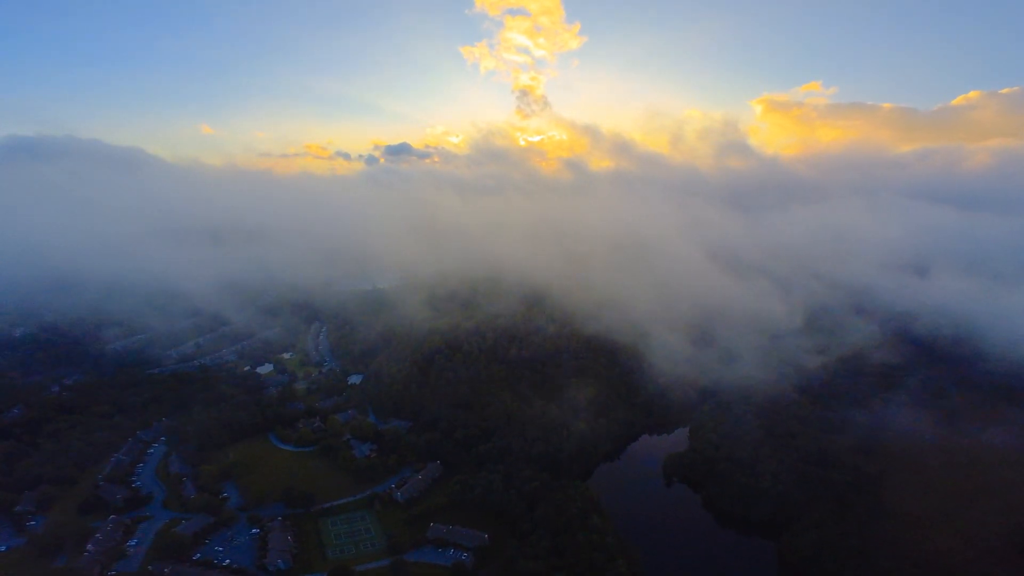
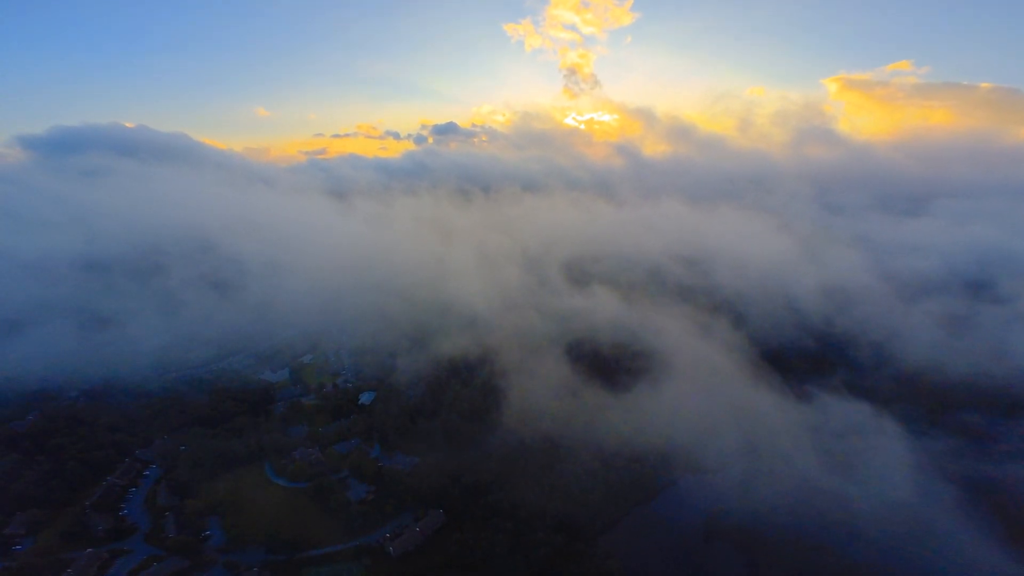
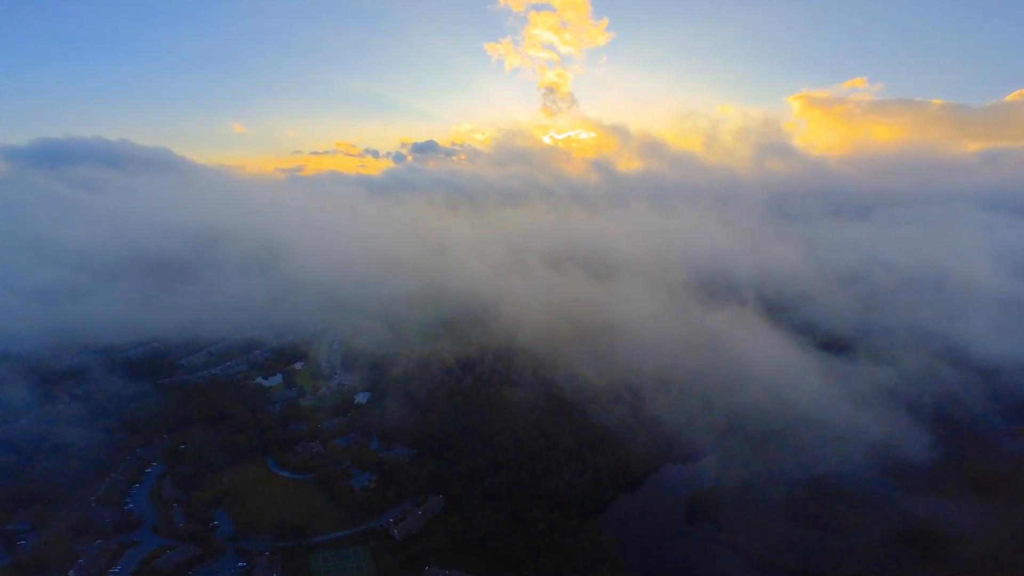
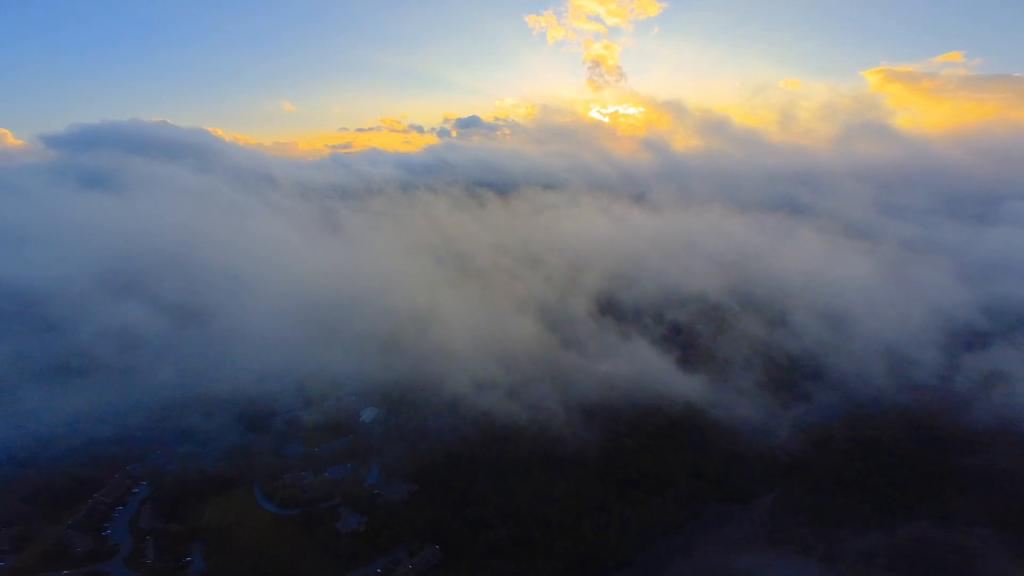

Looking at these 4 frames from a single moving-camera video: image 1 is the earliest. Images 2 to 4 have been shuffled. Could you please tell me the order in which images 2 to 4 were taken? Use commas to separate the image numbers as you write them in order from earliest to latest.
3, 2, 4
